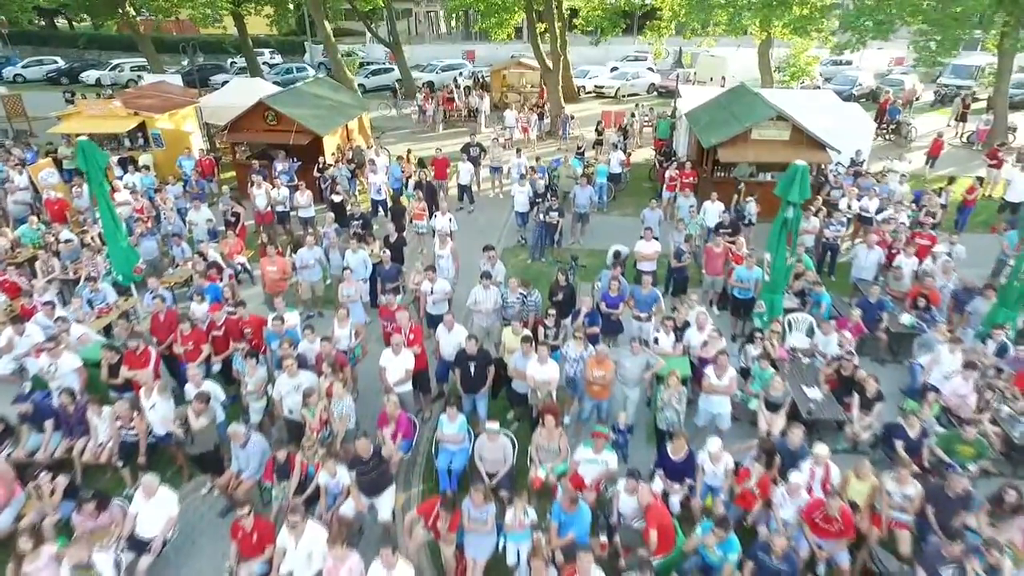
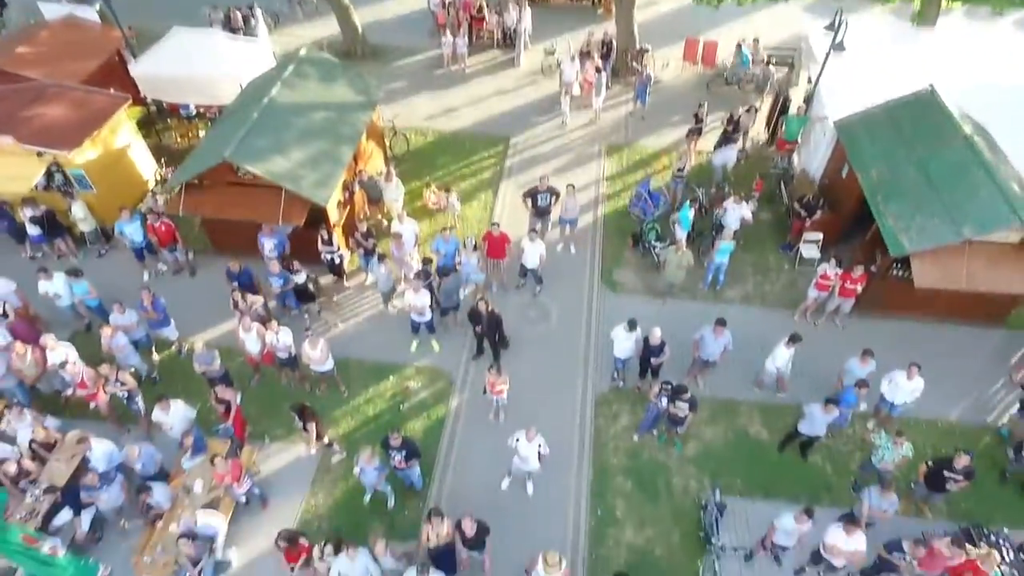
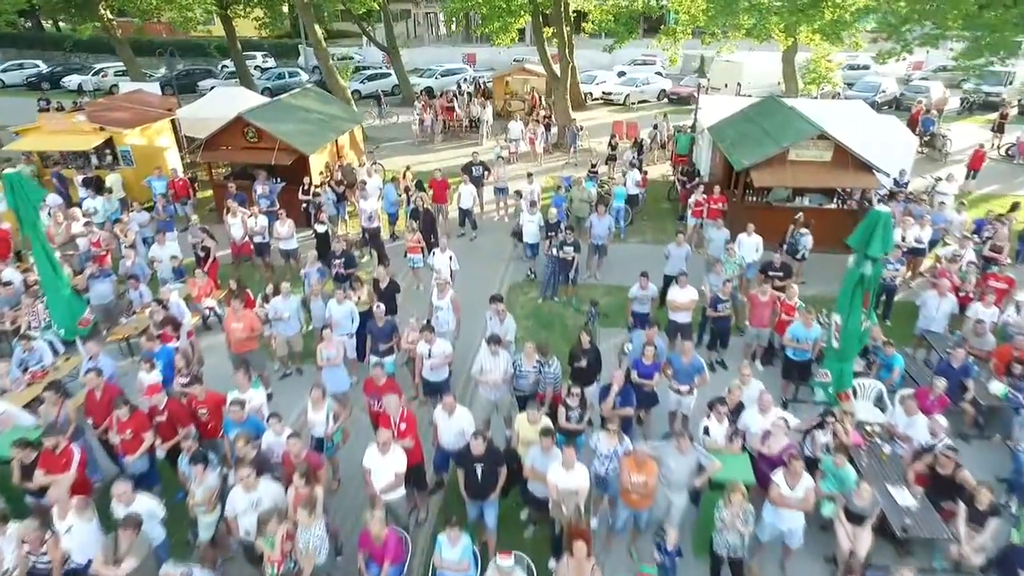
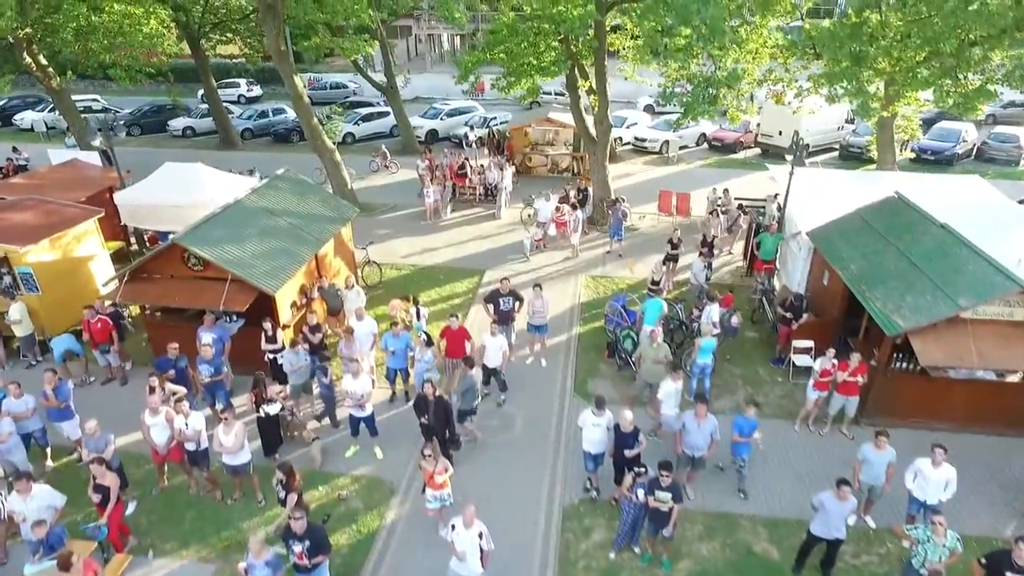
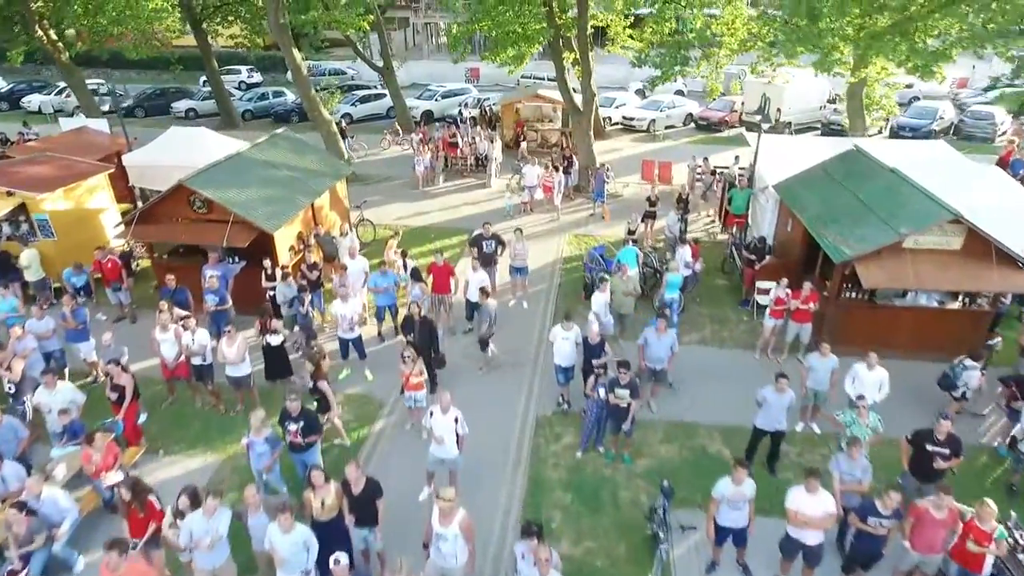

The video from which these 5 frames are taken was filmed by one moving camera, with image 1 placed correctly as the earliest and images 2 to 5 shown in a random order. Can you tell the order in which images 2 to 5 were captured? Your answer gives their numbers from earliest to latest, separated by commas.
3, 5, 4, 2
